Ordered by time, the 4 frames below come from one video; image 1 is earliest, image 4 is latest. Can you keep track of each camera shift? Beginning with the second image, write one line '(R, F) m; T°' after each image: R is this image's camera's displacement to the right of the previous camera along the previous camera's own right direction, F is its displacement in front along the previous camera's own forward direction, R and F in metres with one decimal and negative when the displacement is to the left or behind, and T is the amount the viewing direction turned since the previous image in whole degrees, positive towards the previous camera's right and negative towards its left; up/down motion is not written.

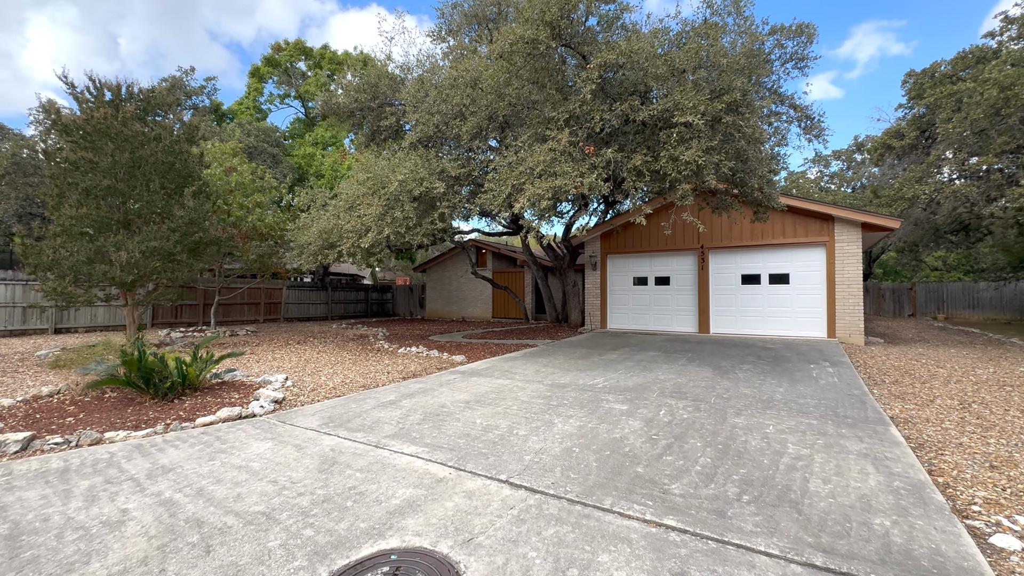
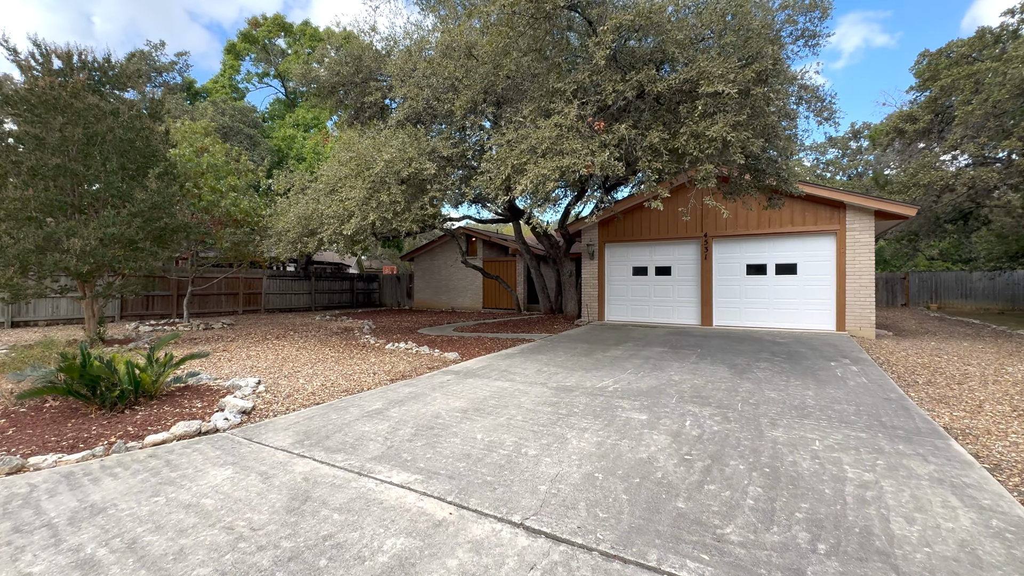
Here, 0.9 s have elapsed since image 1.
(-0.2, +0.7) m; +2°
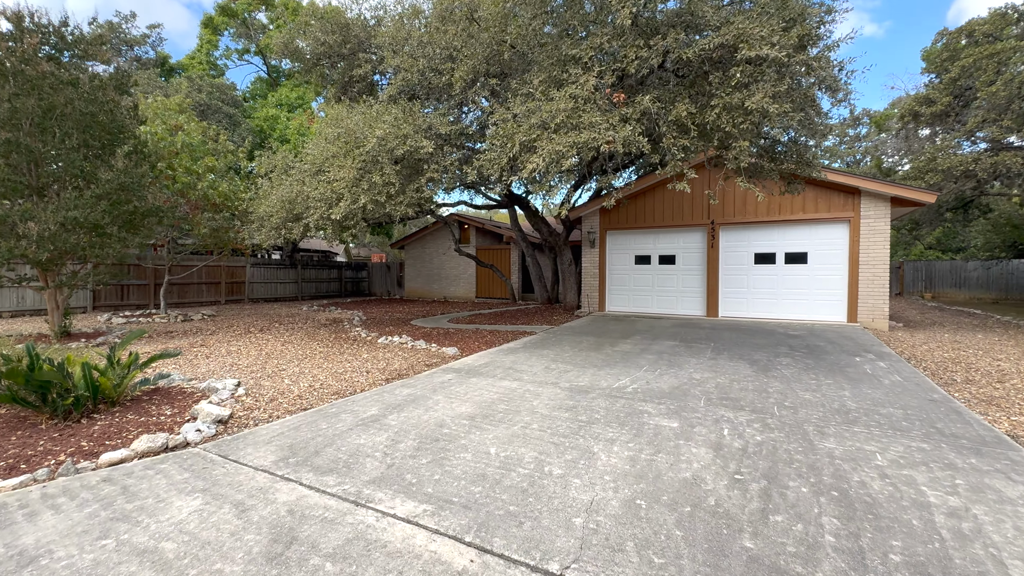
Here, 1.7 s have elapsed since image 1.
(-0.2, +0.6) m; +1°
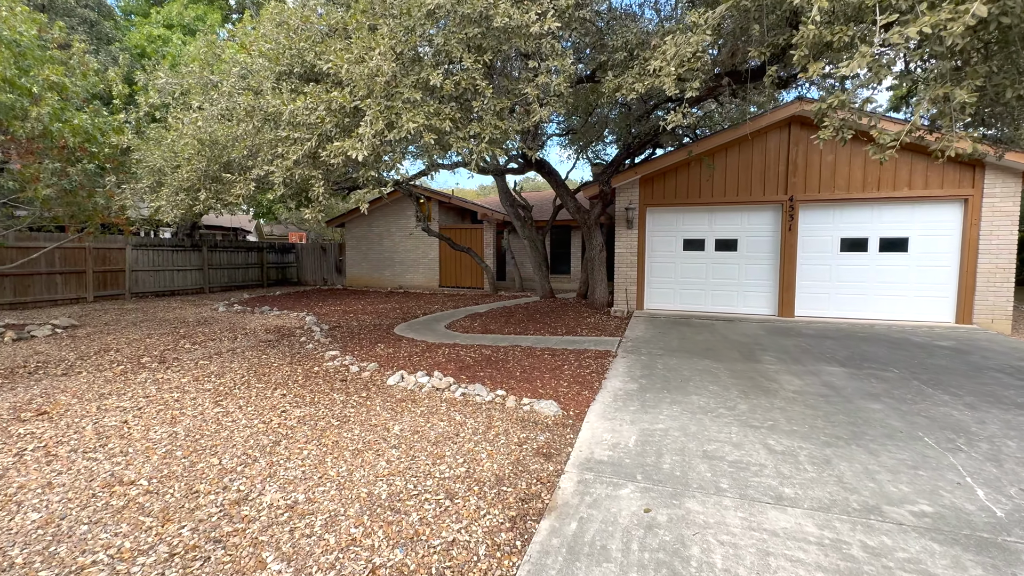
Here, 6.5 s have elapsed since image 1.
(-2.1, +3.4) m; +10°
